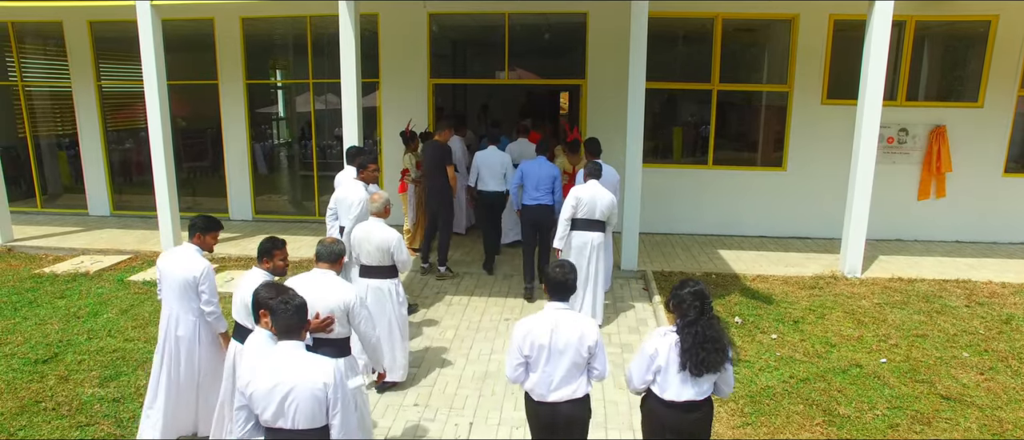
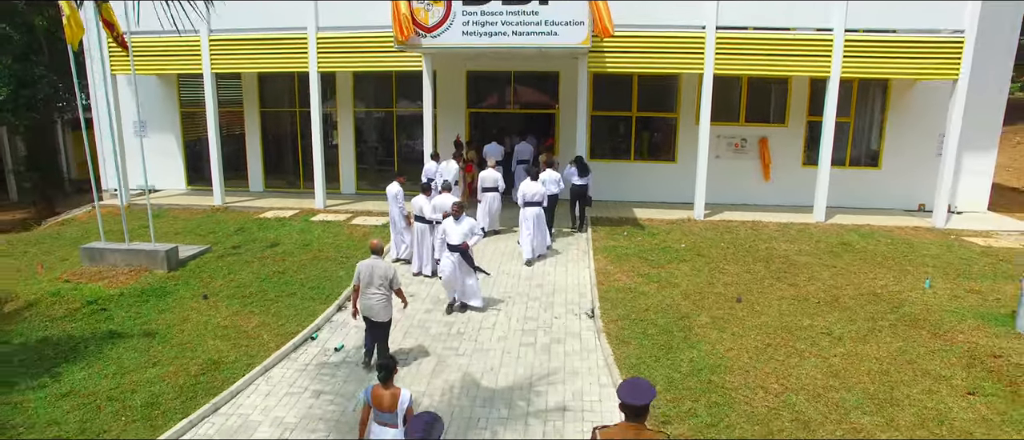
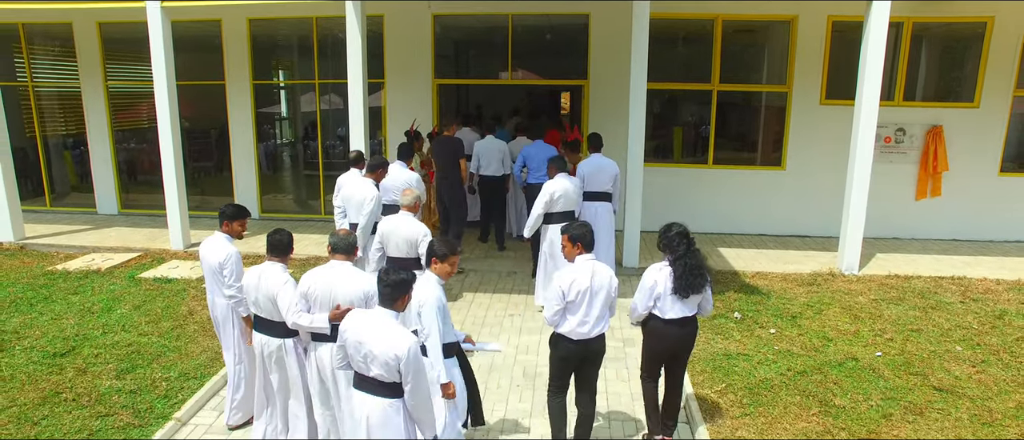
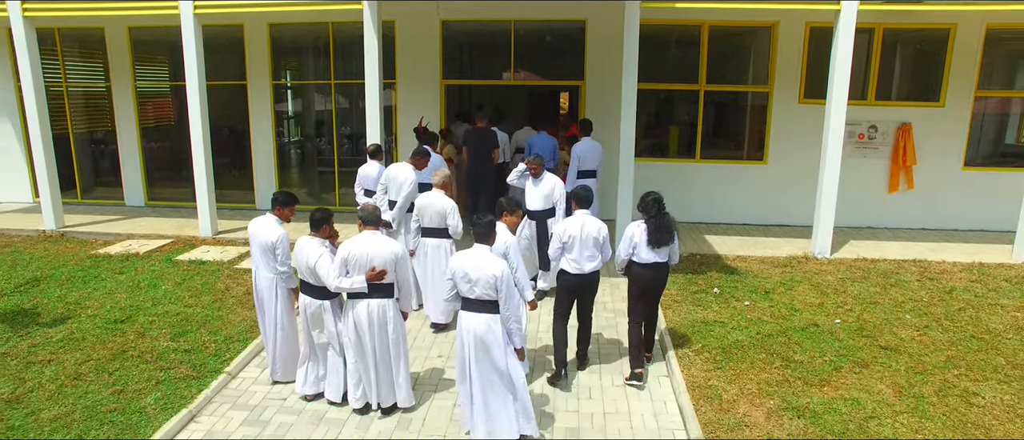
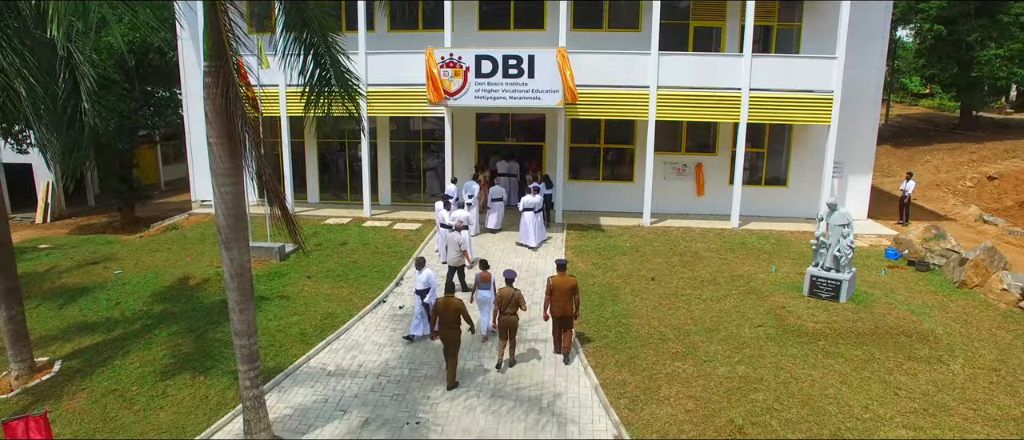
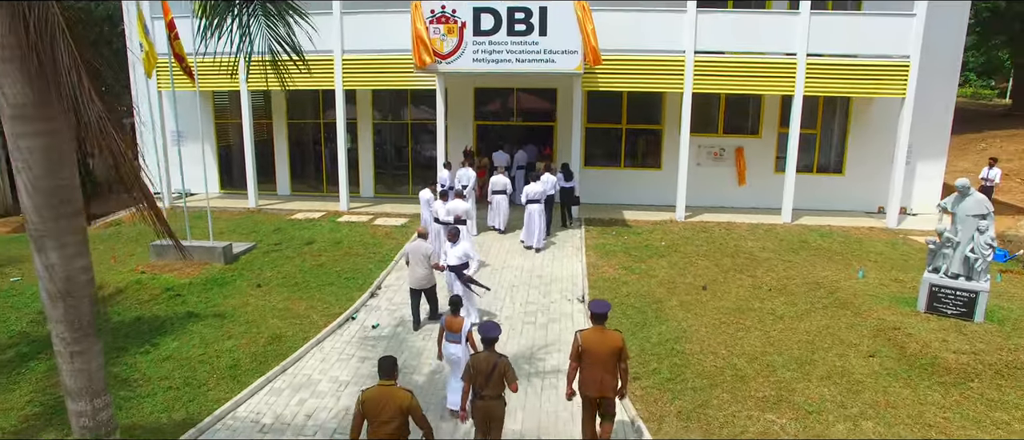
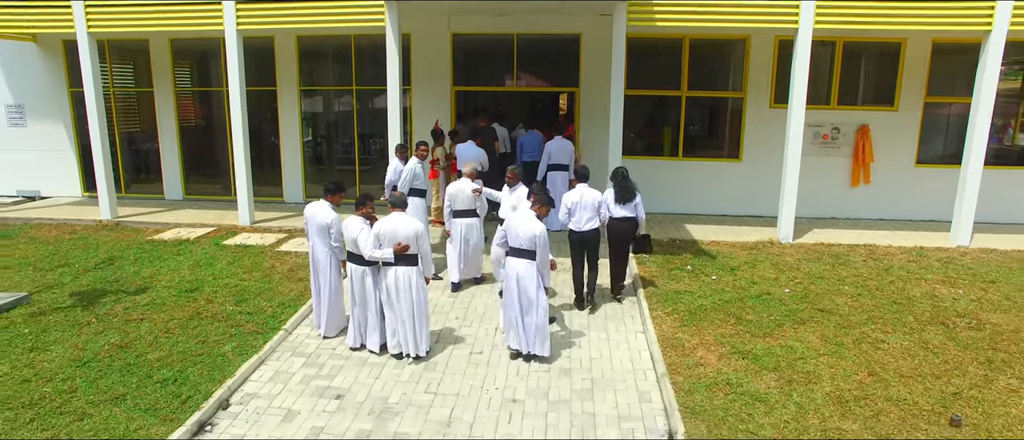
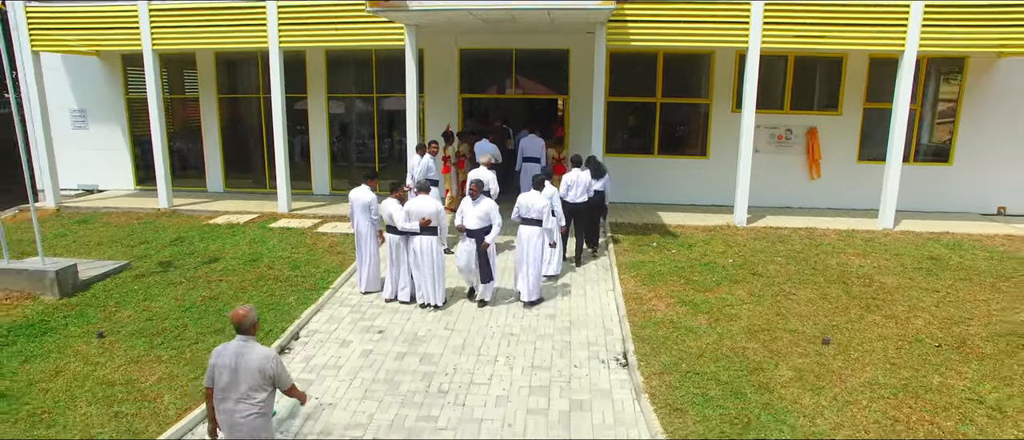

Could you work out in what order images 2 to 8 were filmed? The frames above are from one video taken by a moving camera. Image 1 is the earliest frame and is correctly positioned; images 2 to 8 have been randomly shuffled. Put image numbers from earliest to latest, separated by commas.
3, 4, 7, 8, 2, 6, 5
